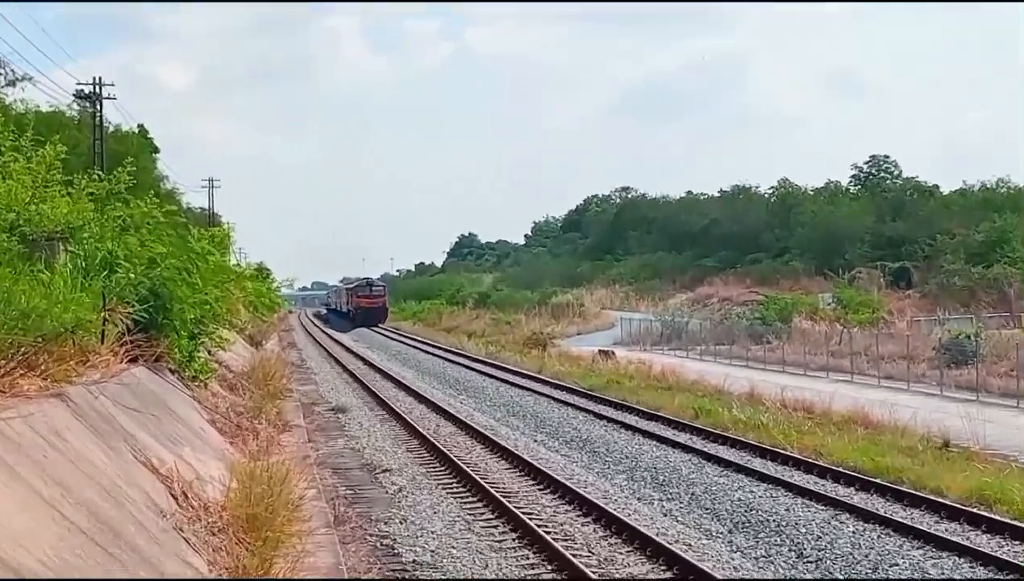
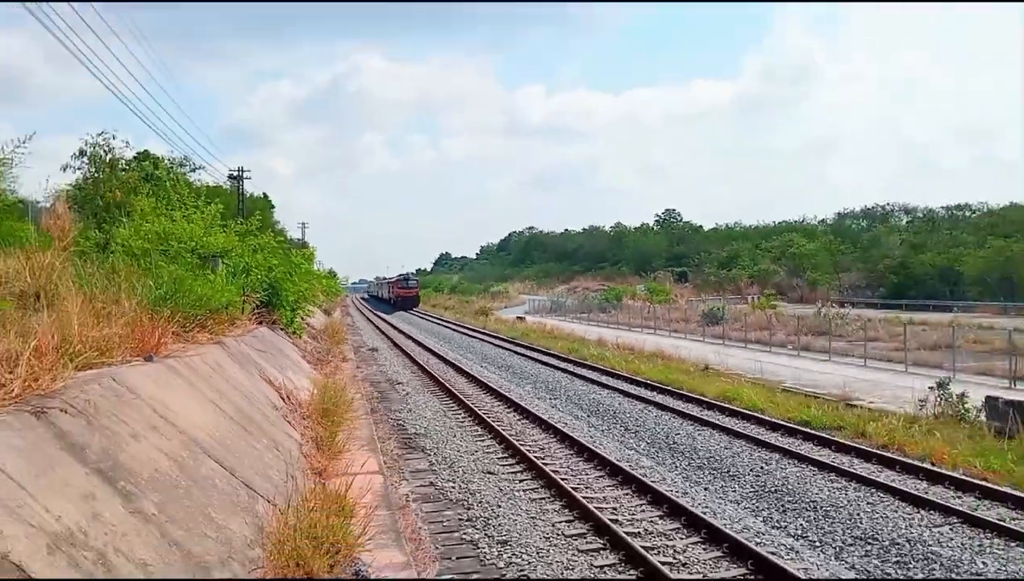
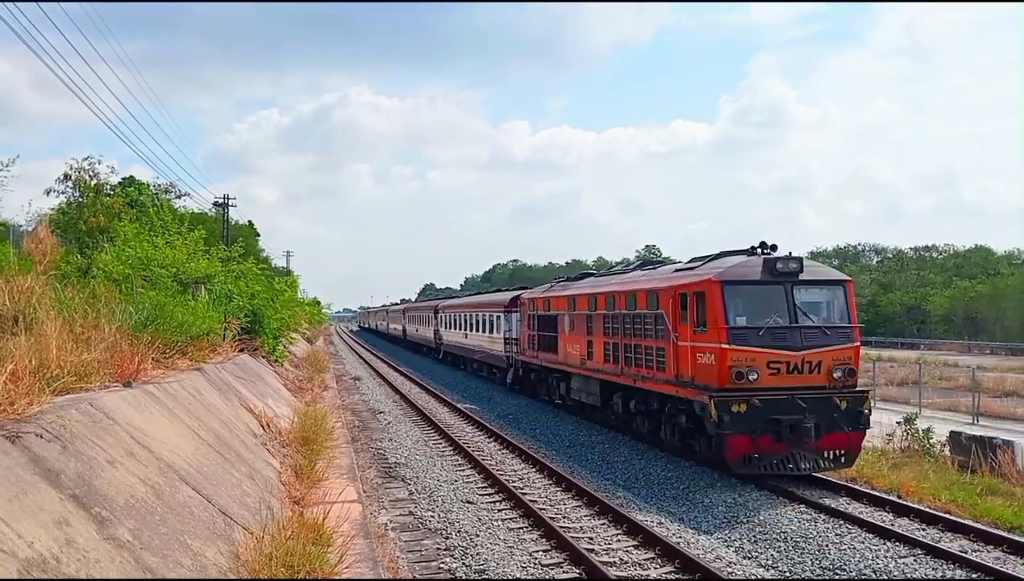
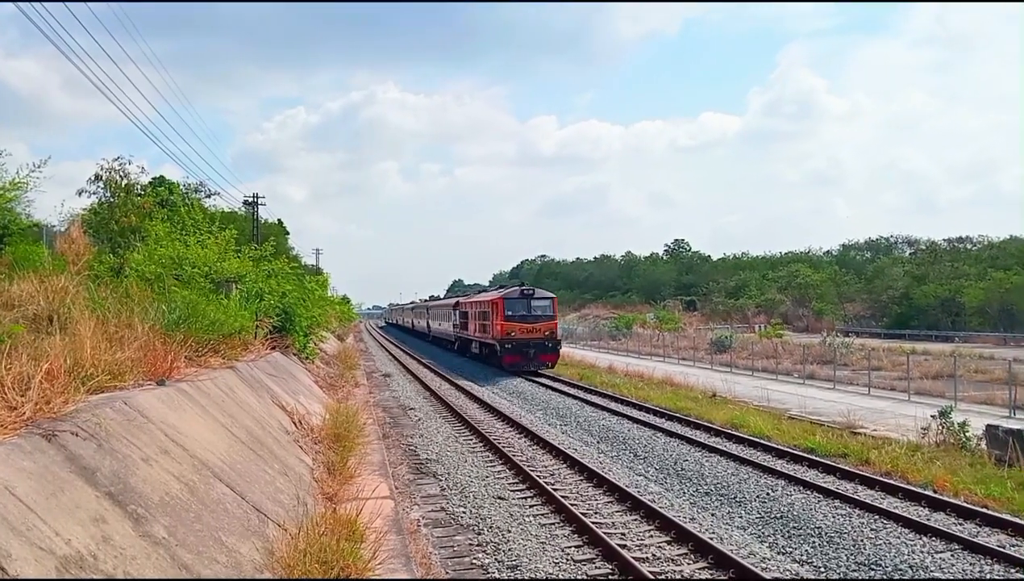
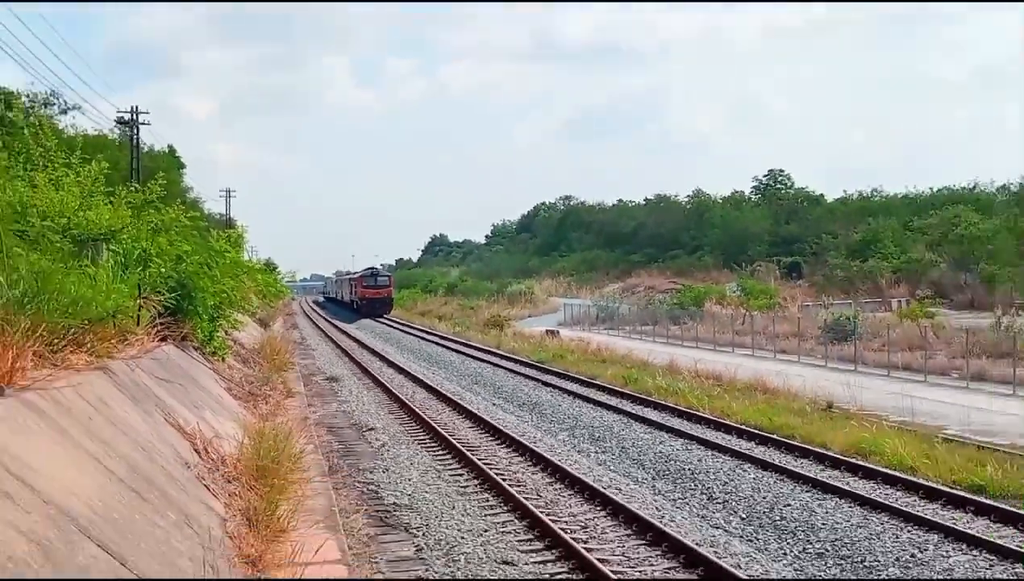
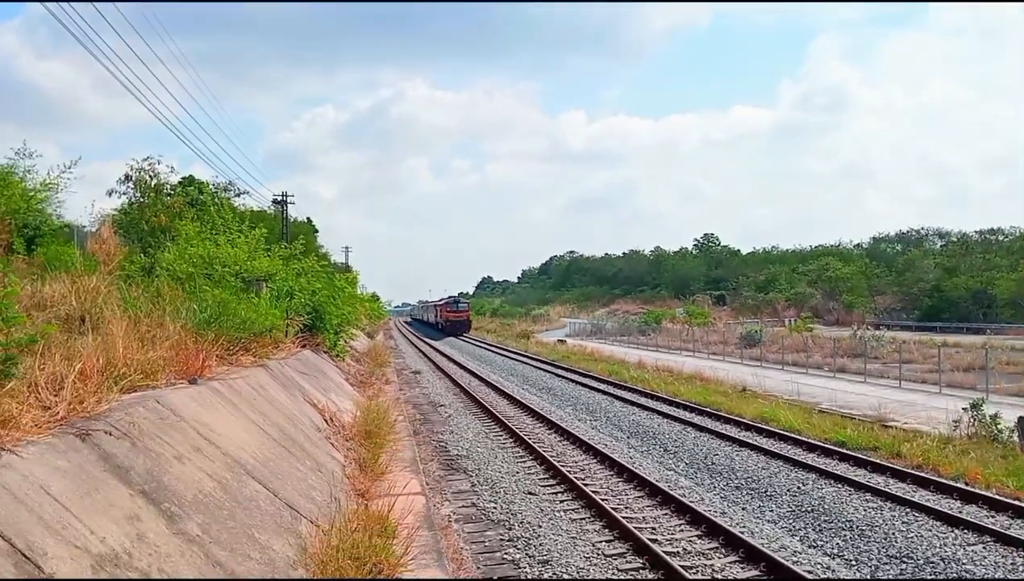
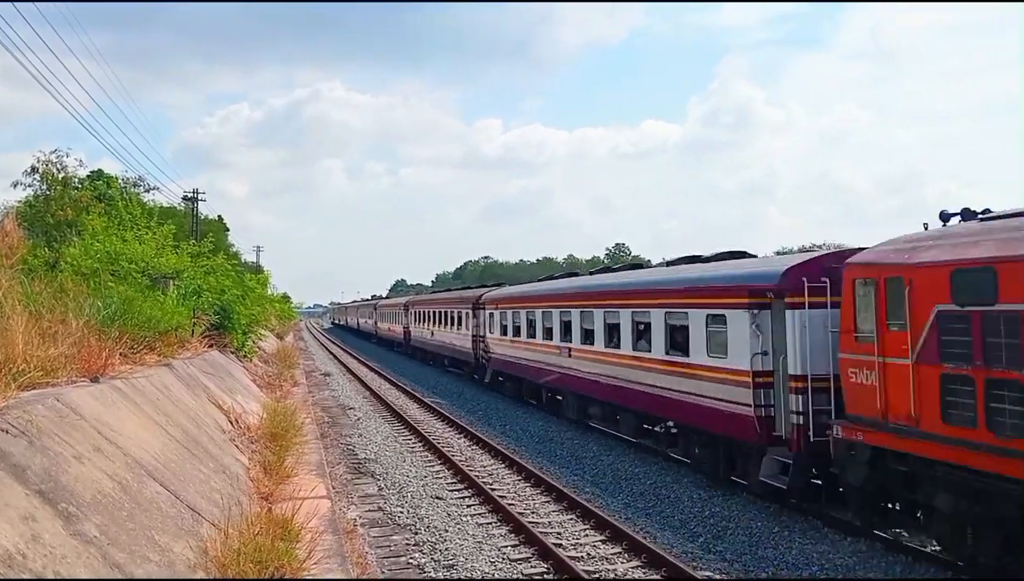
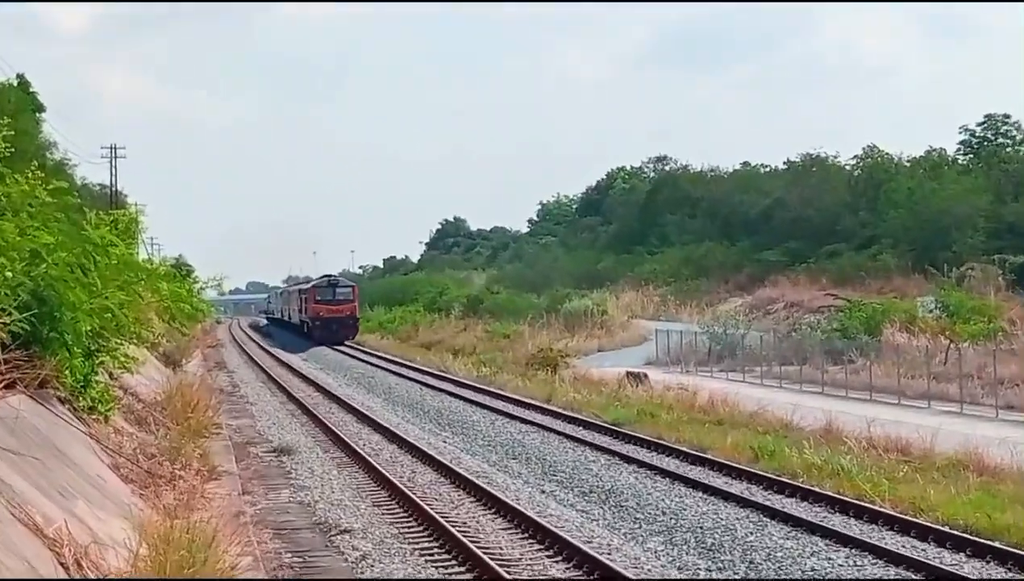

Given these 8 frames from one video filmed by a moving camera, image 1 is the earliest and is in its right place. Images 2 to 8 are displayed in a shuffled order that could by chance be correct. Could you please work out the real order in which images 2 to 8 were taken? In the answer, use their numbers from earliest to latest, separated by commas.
8, 5, 2, 6, 4, 3, 7
